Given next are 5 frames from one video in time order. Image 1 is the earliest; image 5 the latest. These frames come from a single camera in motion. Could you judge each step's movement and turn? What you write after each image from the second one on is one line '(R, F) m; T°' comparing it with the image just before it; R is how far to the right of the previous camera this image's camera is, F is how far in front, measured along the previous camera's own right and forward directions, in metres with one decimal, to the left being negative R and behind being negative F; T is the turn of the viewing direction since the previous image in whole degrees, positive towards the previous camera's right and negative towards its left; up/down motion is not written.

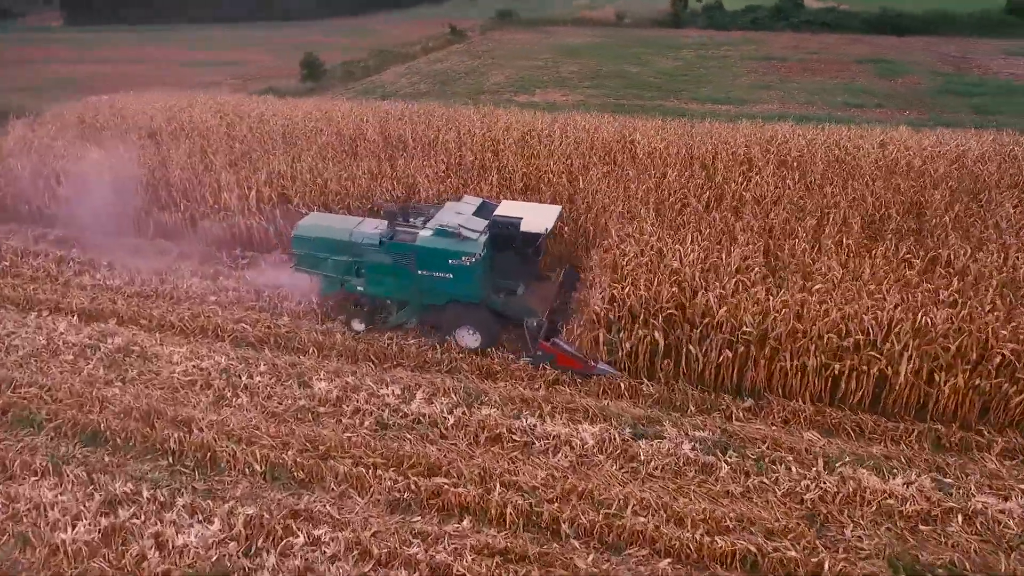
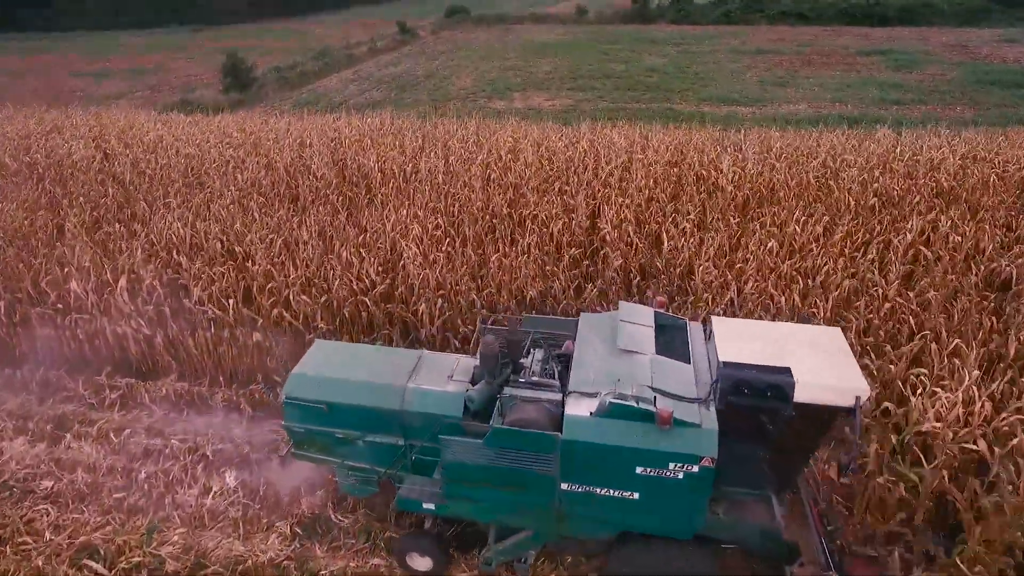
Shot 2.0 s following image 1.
(-0.6, +2.7) m; +4°
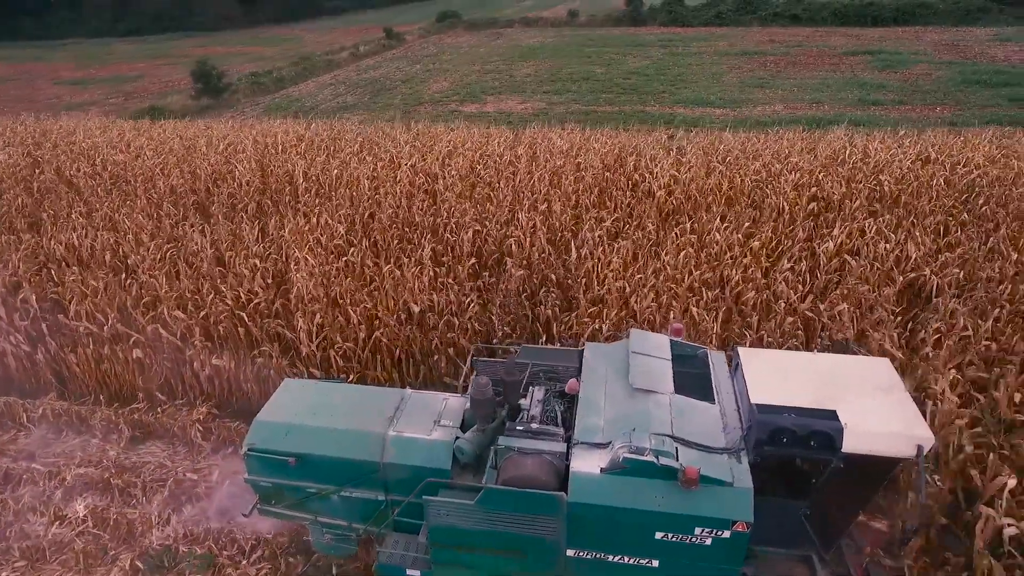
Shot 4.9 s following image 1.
(+0.7, +0.2) m; -1°
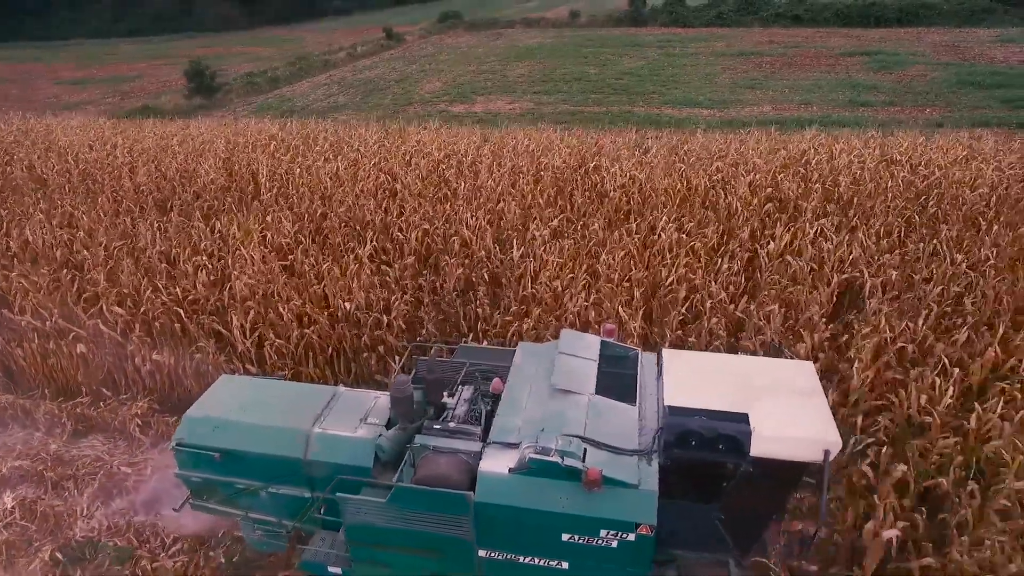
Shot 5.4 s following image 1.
(+0.5, 0.0) m; -1°
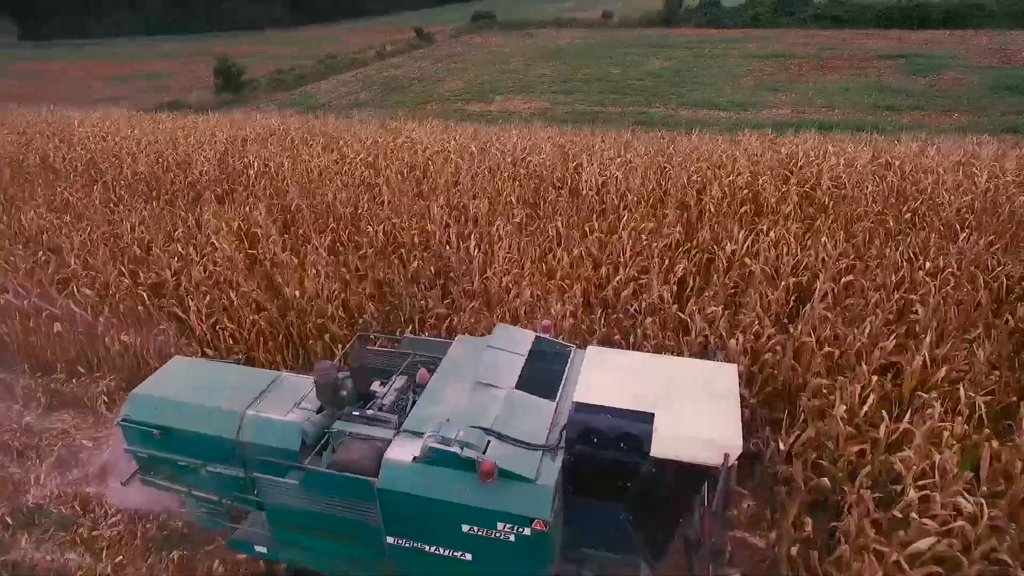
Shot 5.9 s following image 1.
(+0.5, 0.0) m; -3°
